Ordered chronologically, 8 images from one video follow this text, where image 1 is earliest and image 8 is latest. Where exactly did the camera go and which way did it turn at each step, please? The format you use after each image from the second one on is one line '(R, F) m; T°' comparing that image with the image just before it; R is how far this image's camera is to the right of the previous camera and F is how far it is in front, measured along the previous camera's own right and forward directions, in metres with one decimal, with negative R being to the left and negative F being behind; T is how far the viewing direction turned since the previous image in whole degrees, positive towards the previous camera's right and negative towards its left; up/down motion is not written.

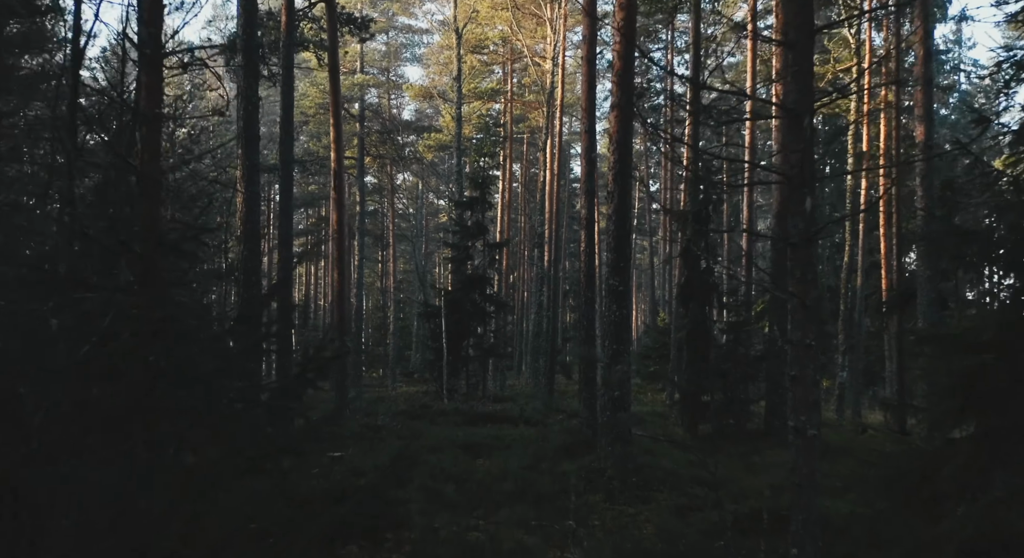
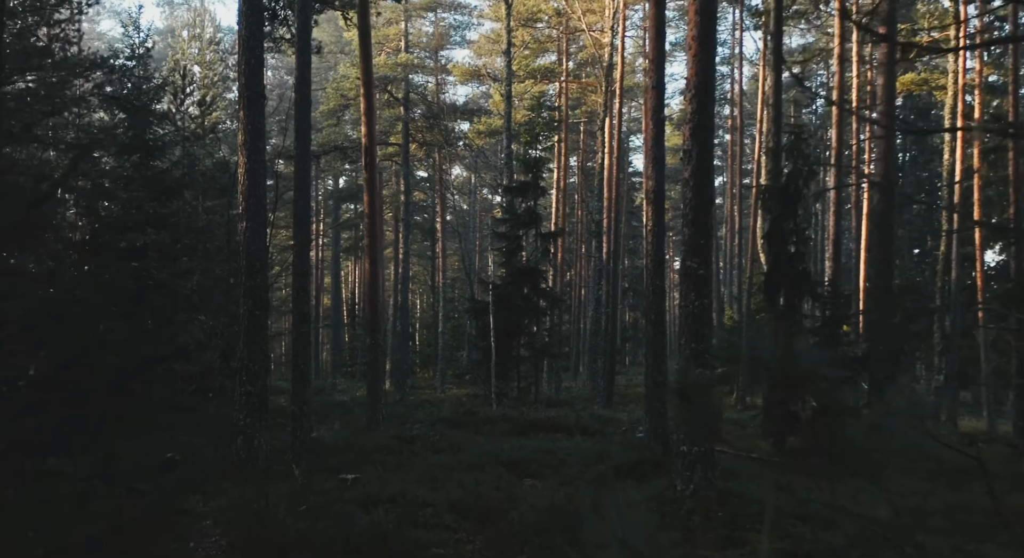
(+0.1, +2.8) m; -3°
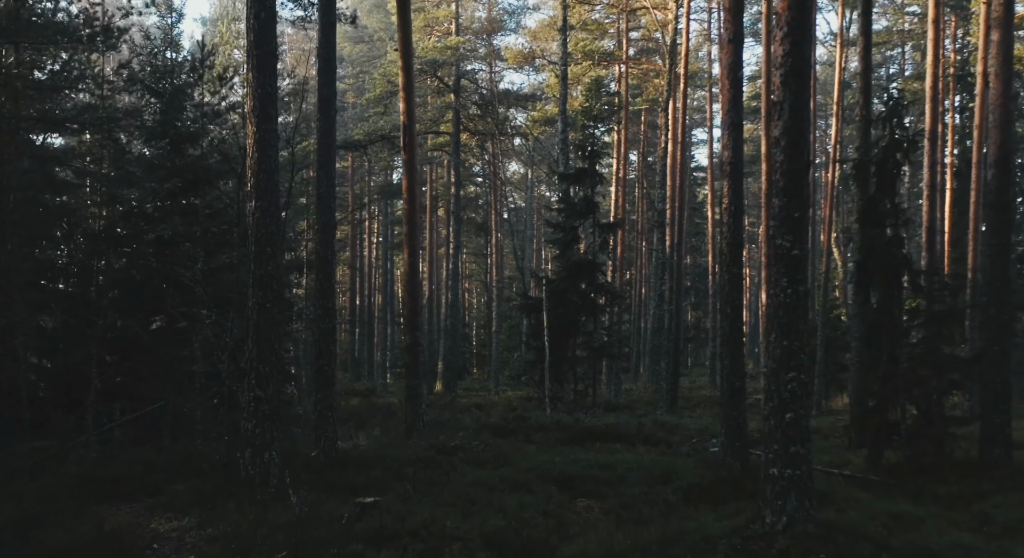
(+0.1, +2.1) m; -3°
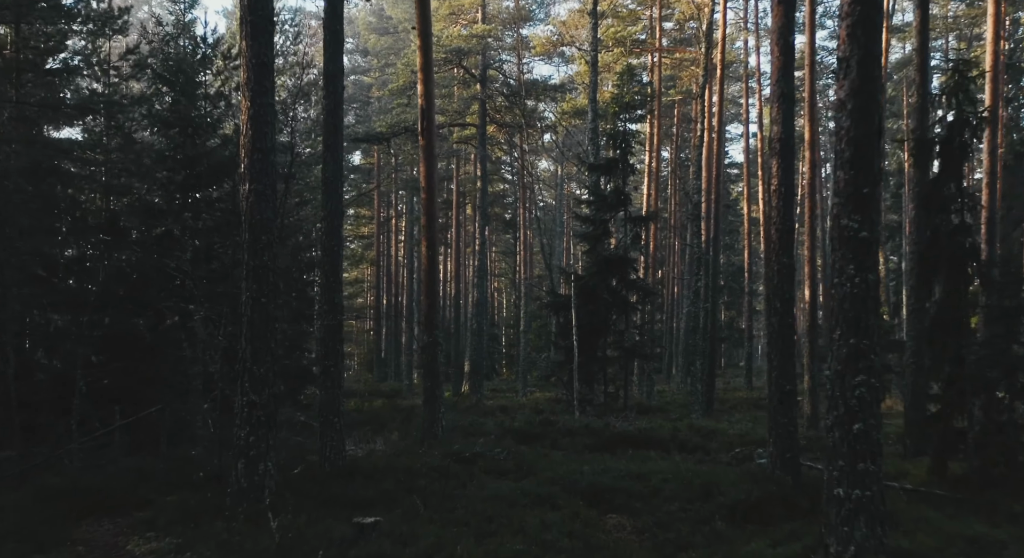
(+0.1, +1.3) m; -2°
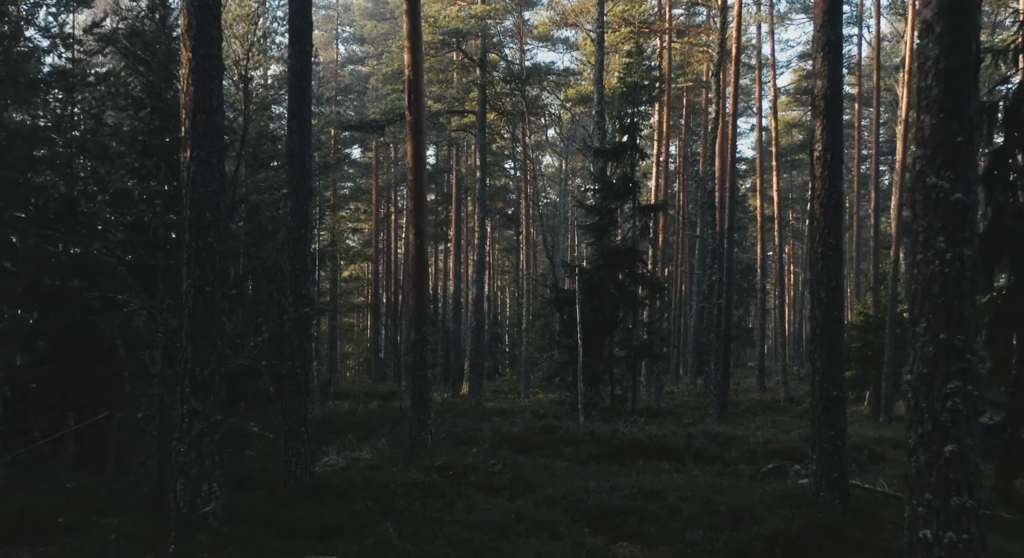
(+0.1, +1.8) m; 0°
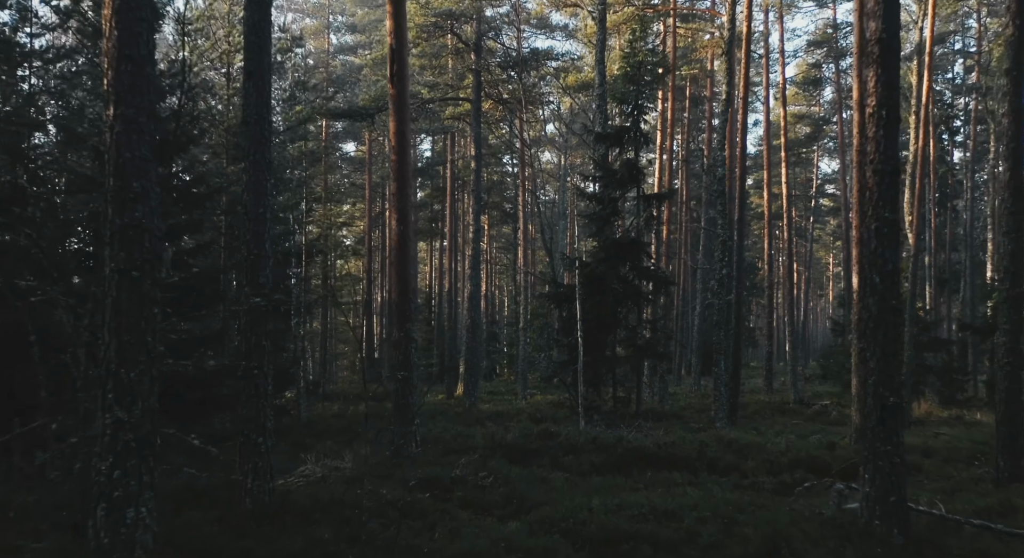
(+0.1, +1.6) m; 0°
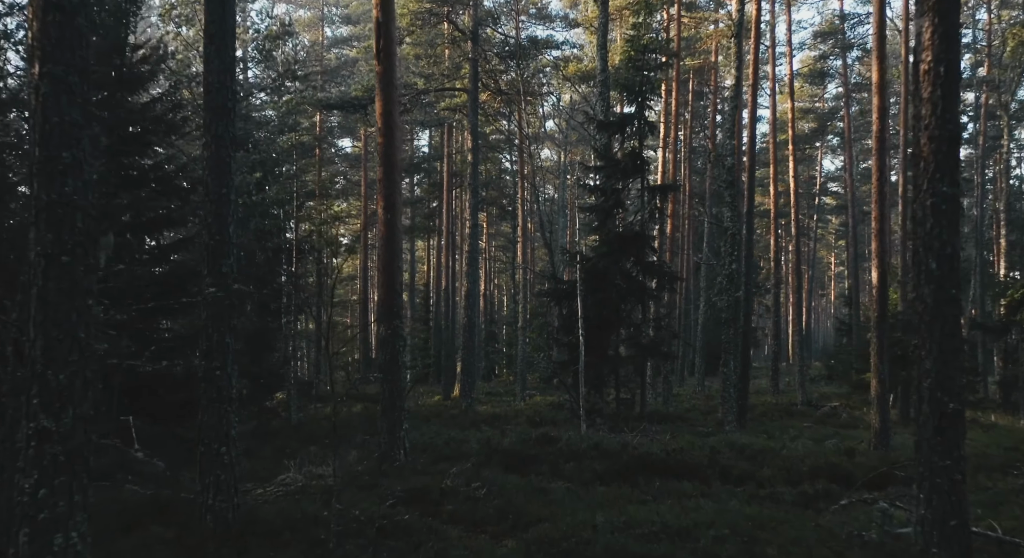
(0.0, +1.1) m; 0°
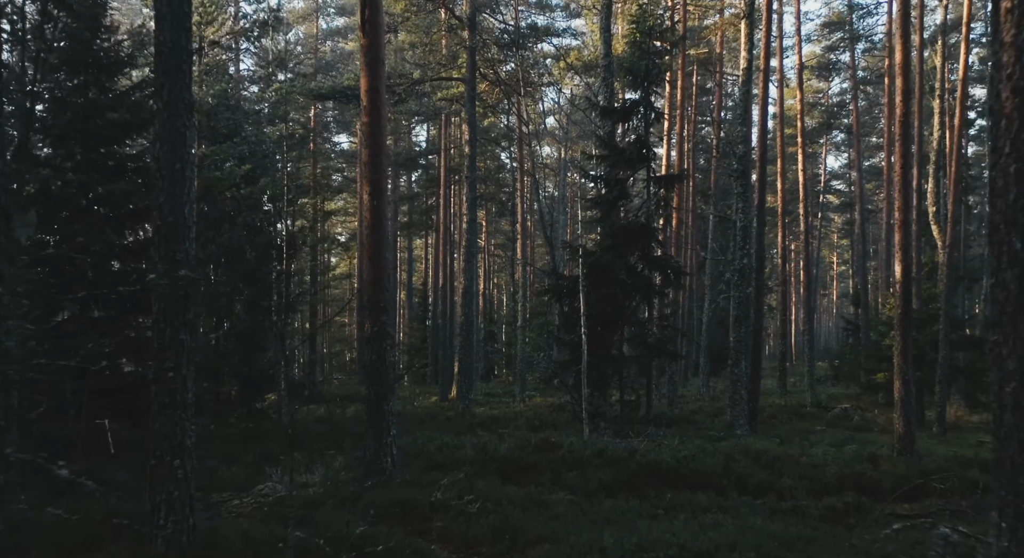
(0.0, +1.1) m; 0°
